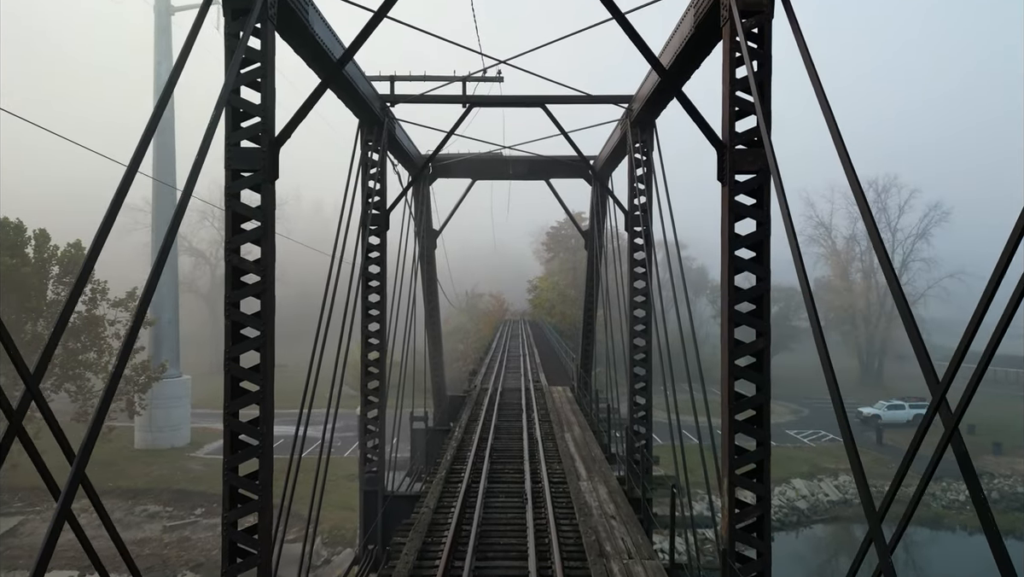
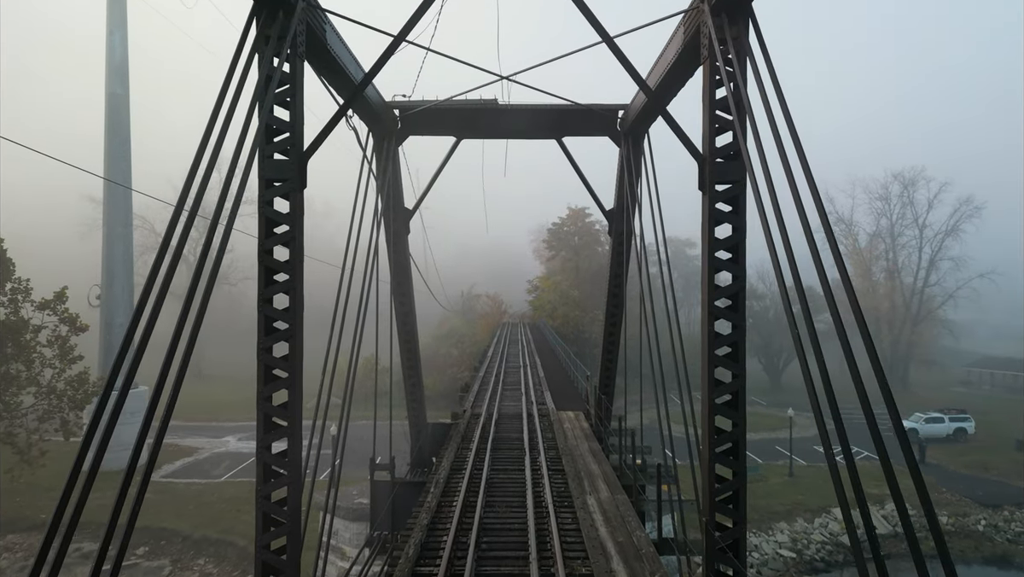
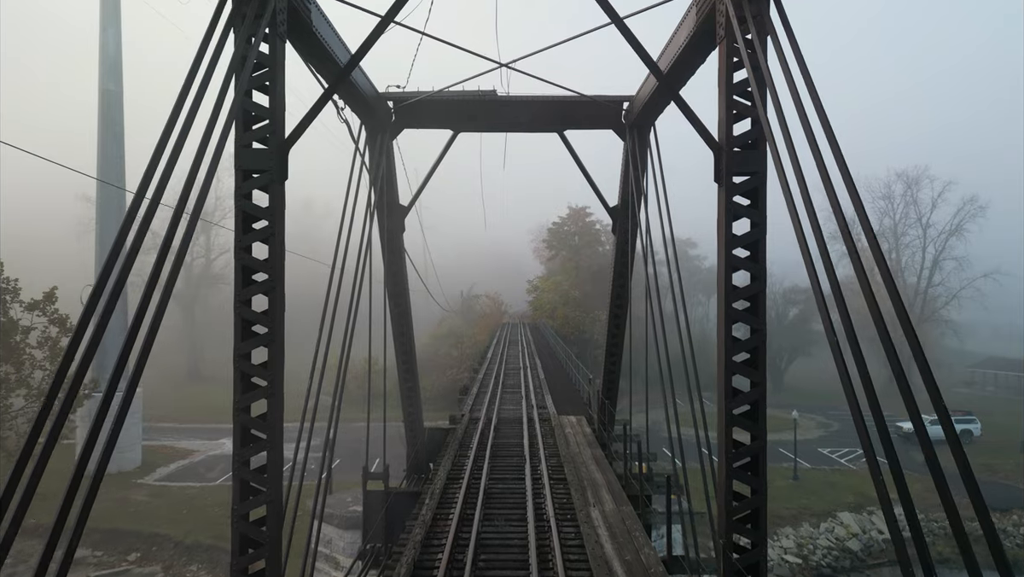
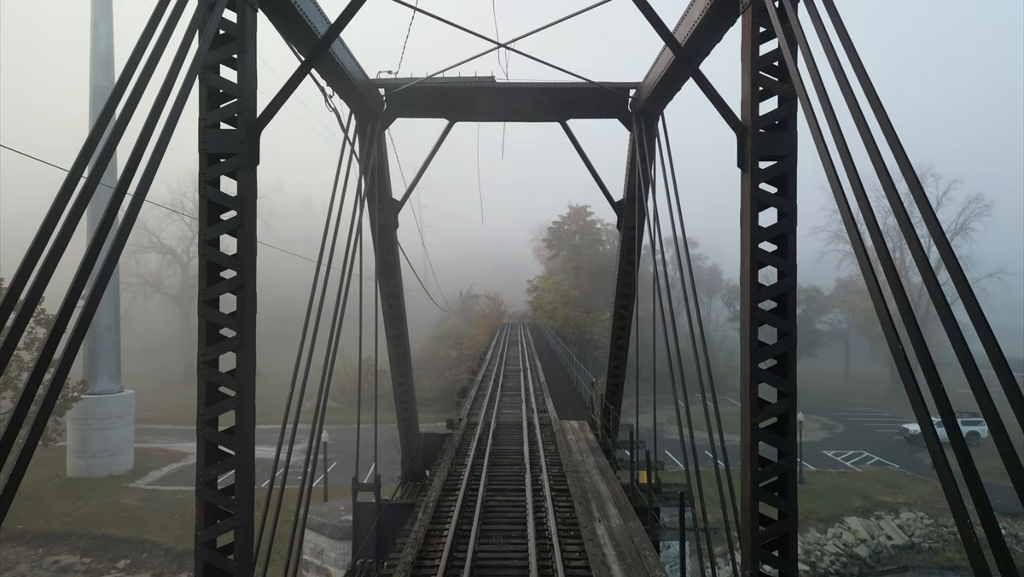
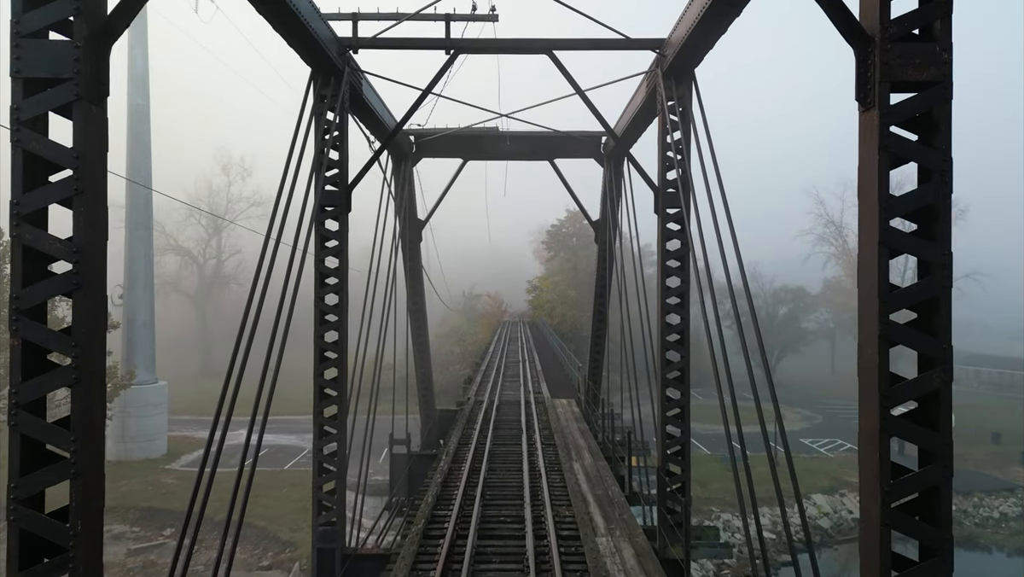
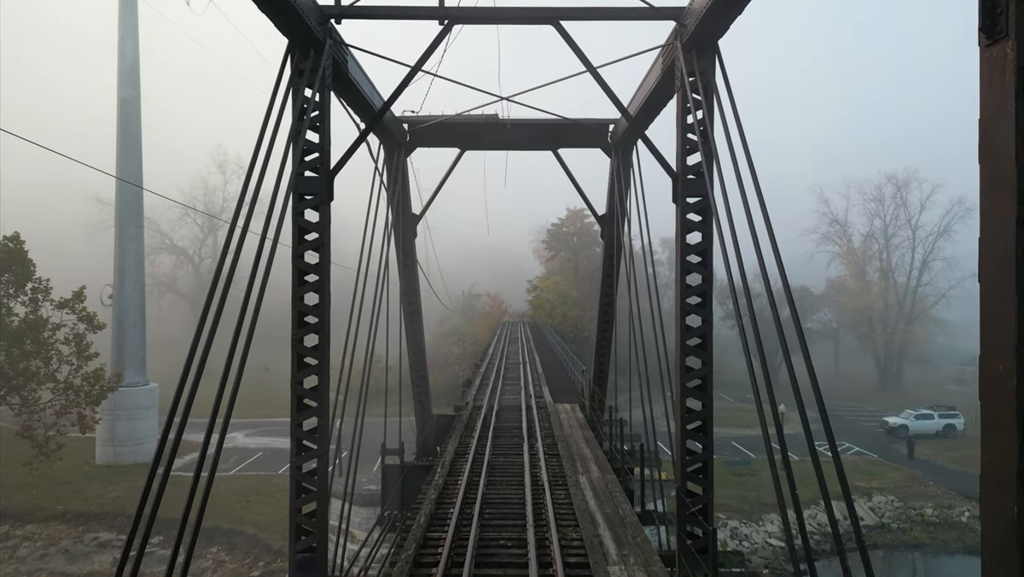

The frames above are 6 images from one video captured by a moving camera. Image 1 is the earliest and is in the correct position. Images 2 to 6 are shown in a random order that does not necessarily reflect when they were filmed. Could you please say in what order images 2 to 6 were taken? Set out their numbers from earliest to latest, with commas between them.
5, 6, 2, 3, 4
